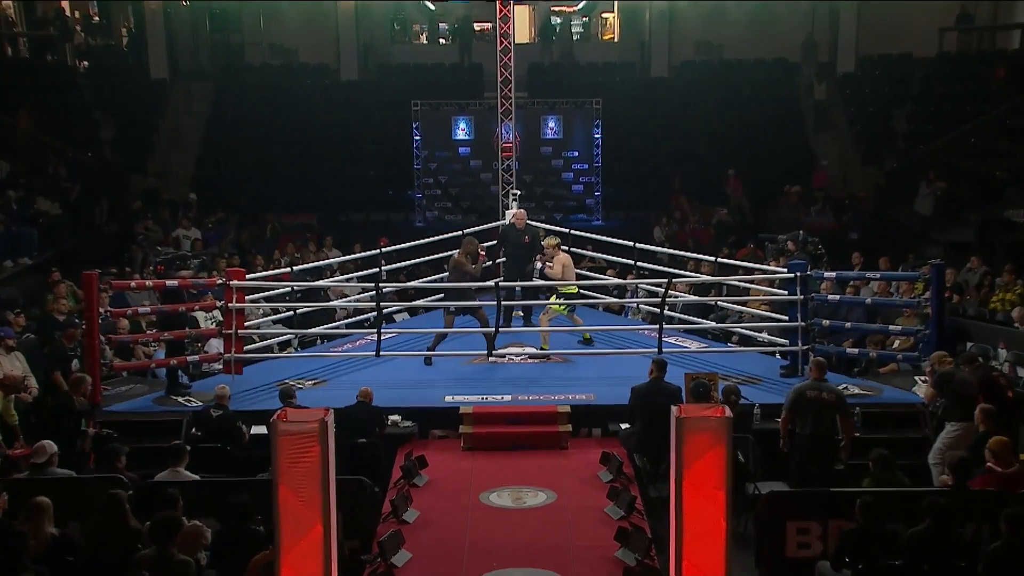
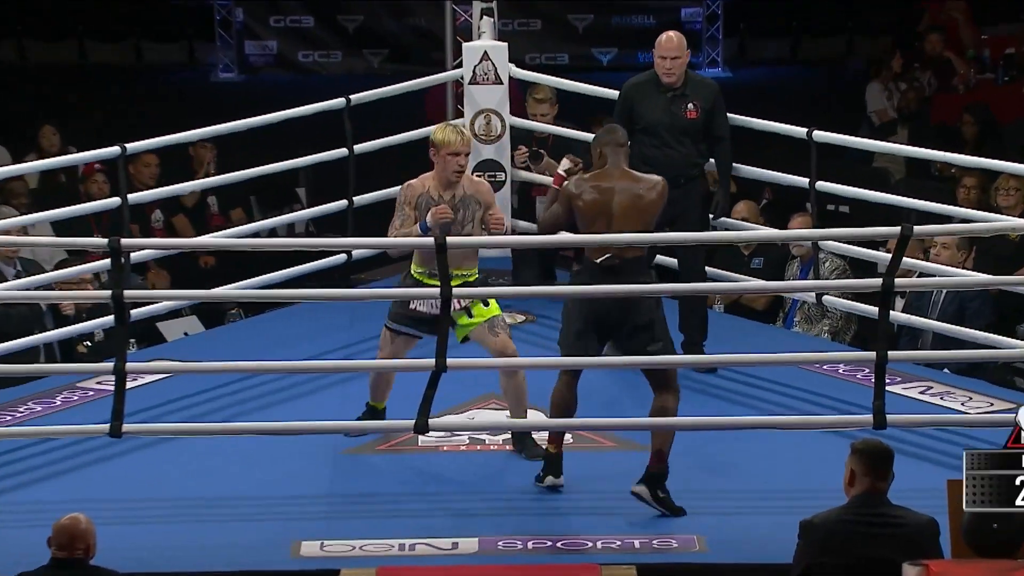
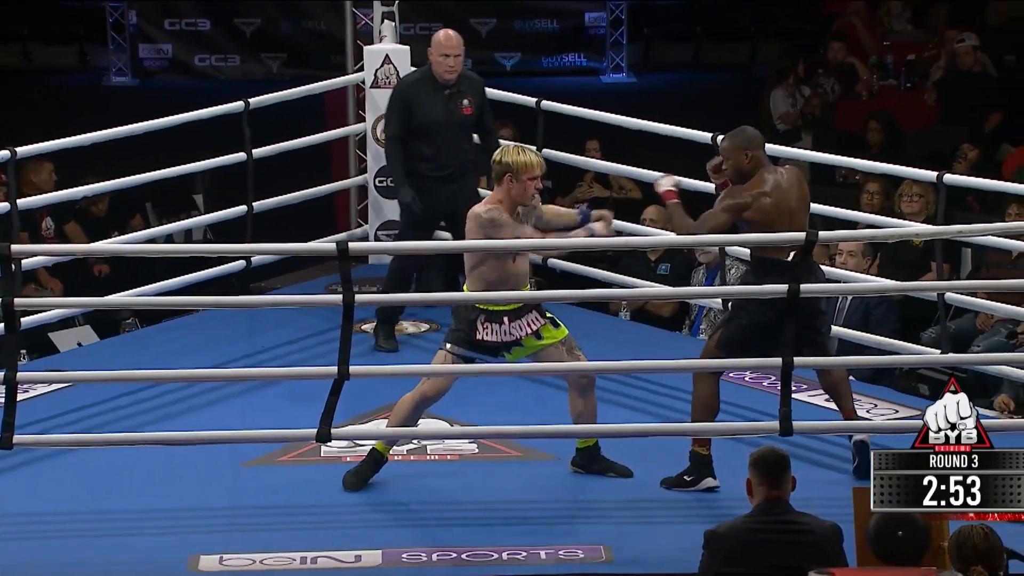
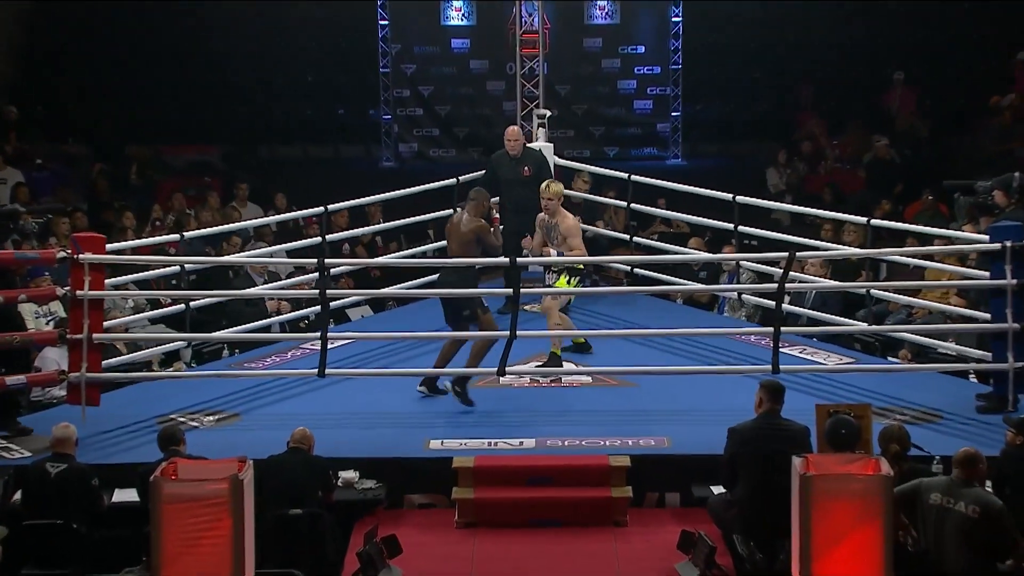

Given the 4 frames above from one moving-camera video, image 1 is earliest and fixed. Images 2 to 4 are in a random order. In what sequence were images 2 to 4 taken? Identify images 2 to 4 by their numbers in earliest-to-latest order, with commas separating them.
4, 2, 3
